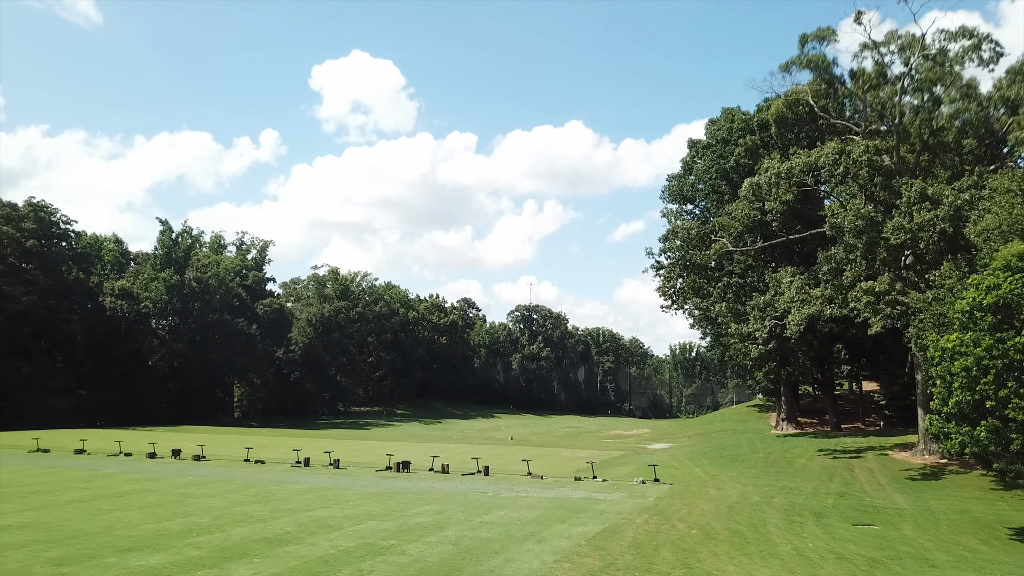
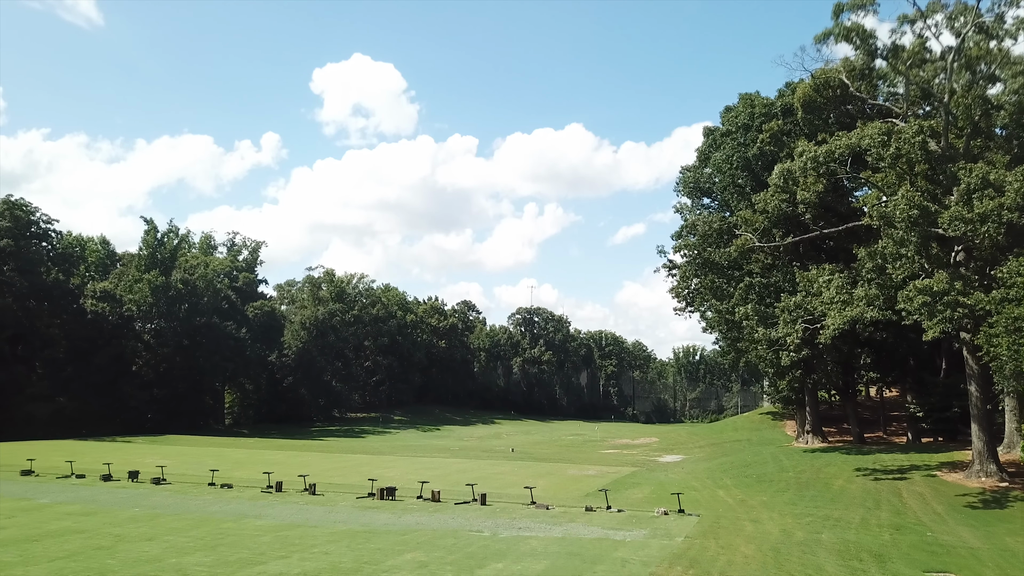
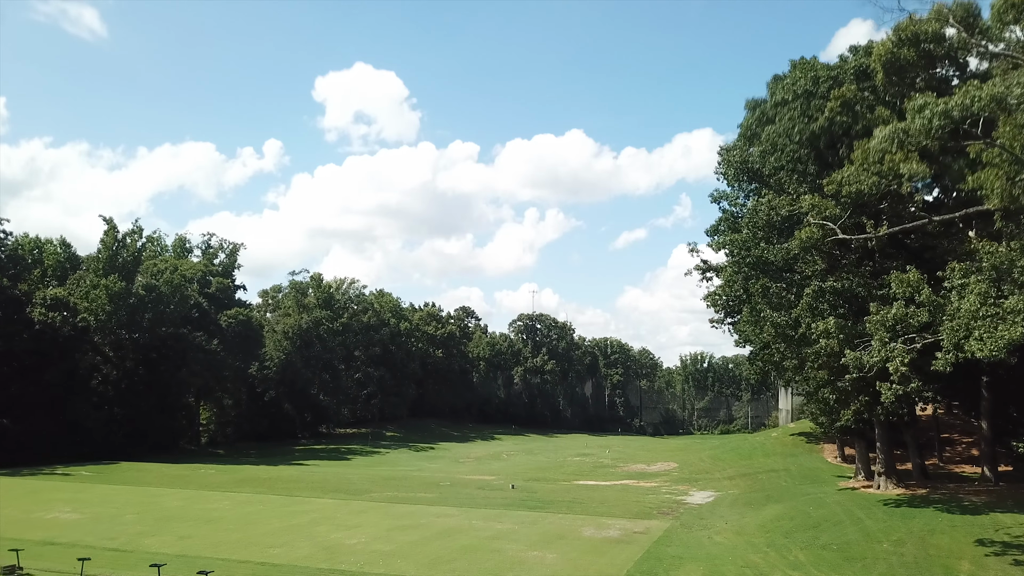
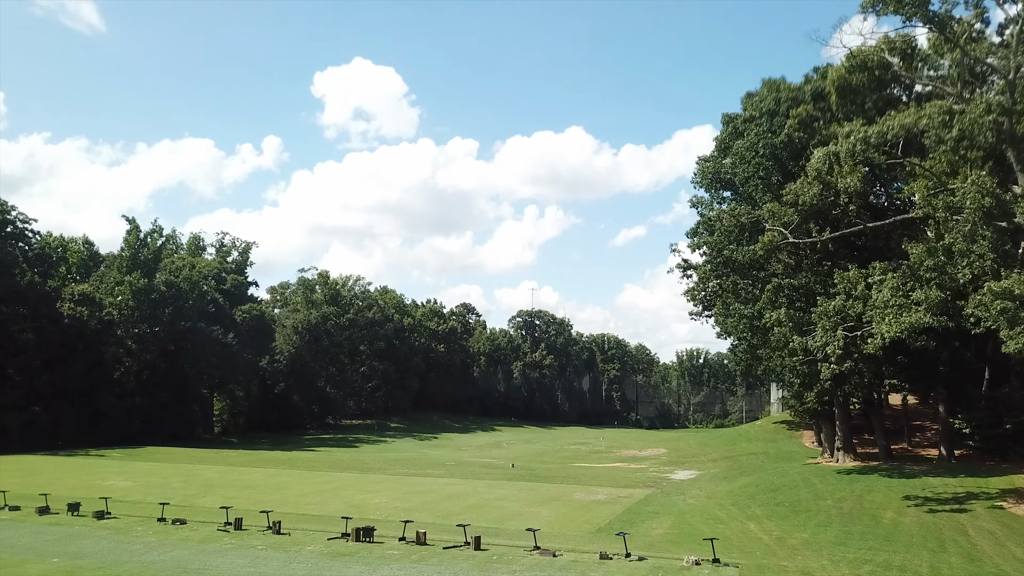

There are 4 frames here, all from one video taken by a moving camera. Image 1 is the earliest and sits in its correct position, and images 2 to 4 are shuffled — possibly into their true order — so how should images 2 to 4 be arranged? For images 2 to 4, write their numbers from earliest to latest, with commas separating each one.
2, 4, 3
